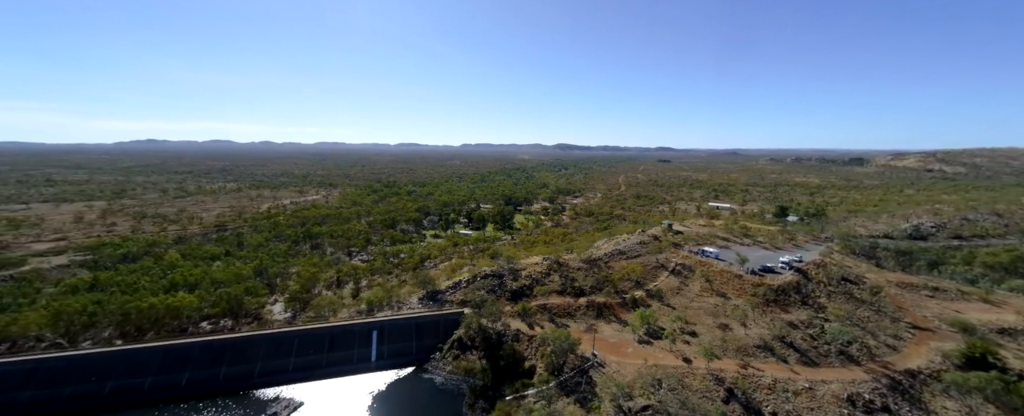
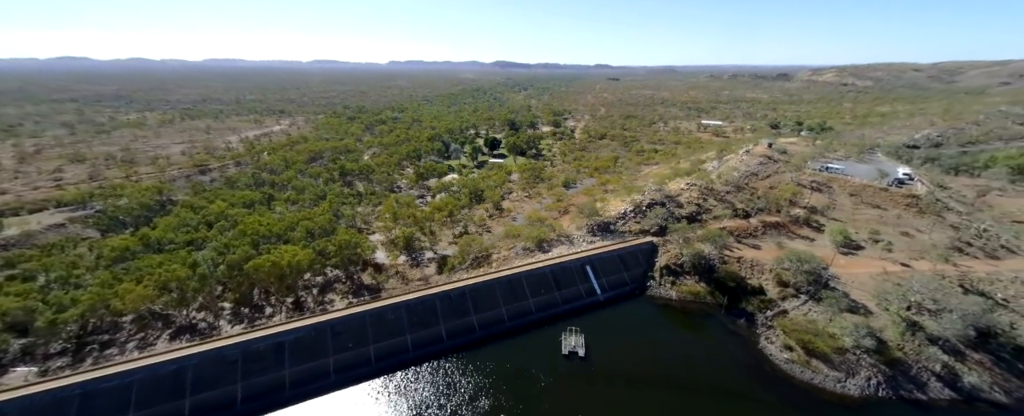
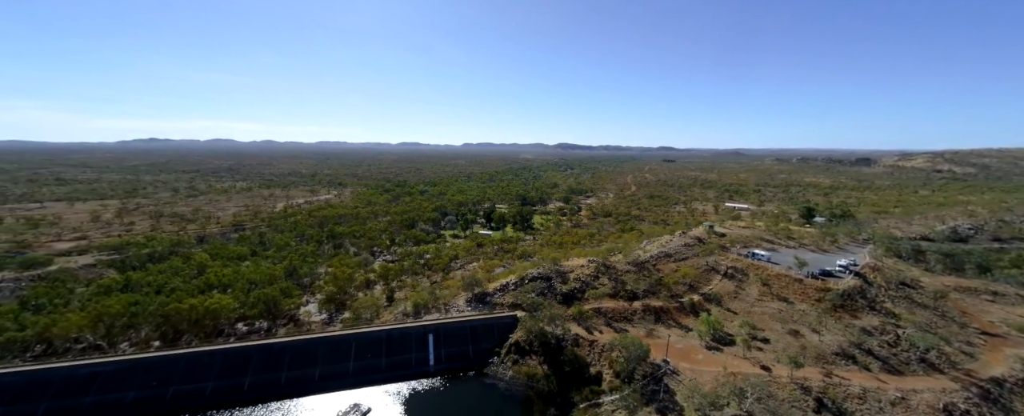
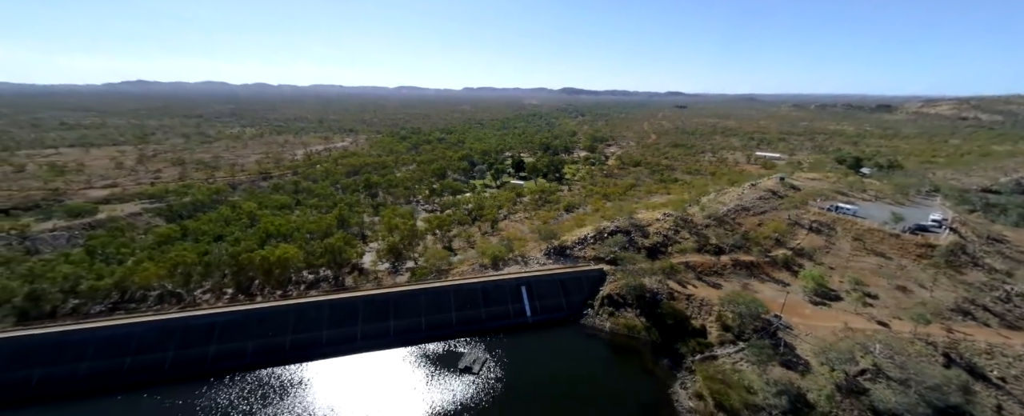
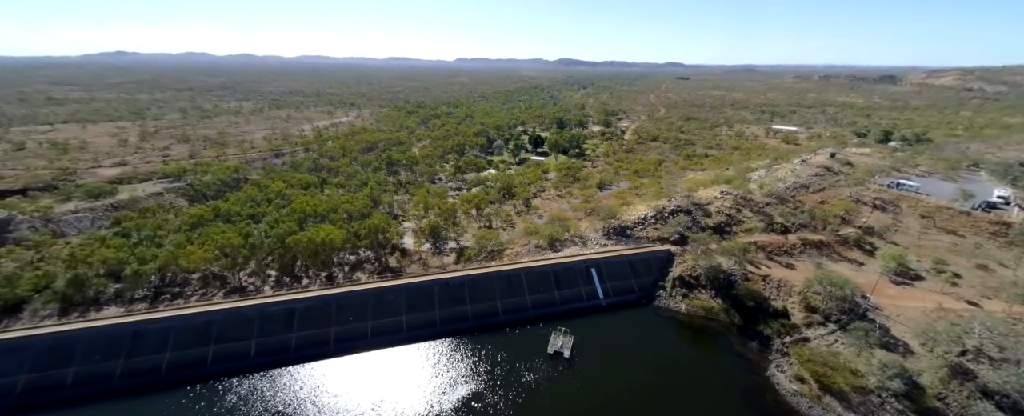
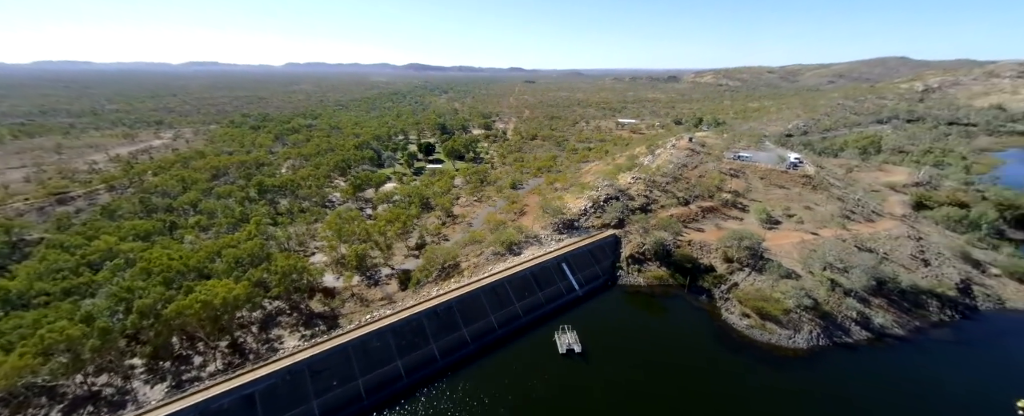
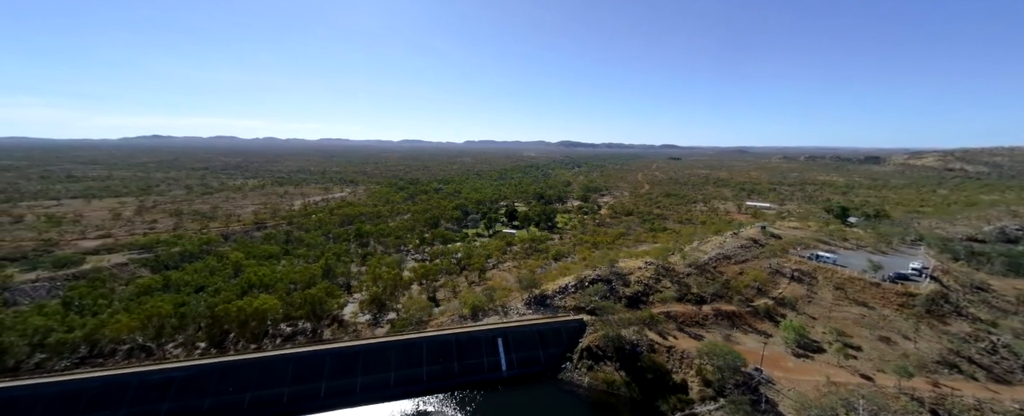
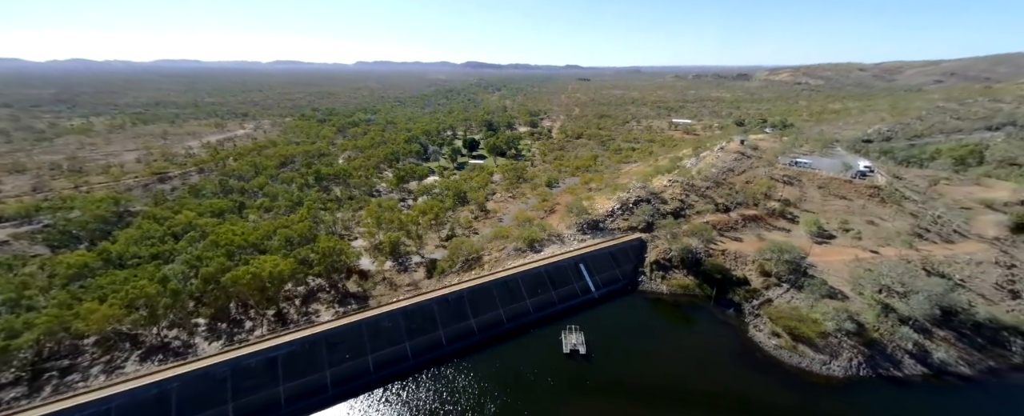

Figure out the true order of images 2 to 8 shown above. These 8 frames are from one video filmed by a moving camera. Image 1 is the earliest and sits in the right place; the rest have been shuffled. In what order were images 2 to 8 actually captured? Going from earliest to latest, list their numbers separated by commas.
3, 7, 4, 5, 2, 8, 6
